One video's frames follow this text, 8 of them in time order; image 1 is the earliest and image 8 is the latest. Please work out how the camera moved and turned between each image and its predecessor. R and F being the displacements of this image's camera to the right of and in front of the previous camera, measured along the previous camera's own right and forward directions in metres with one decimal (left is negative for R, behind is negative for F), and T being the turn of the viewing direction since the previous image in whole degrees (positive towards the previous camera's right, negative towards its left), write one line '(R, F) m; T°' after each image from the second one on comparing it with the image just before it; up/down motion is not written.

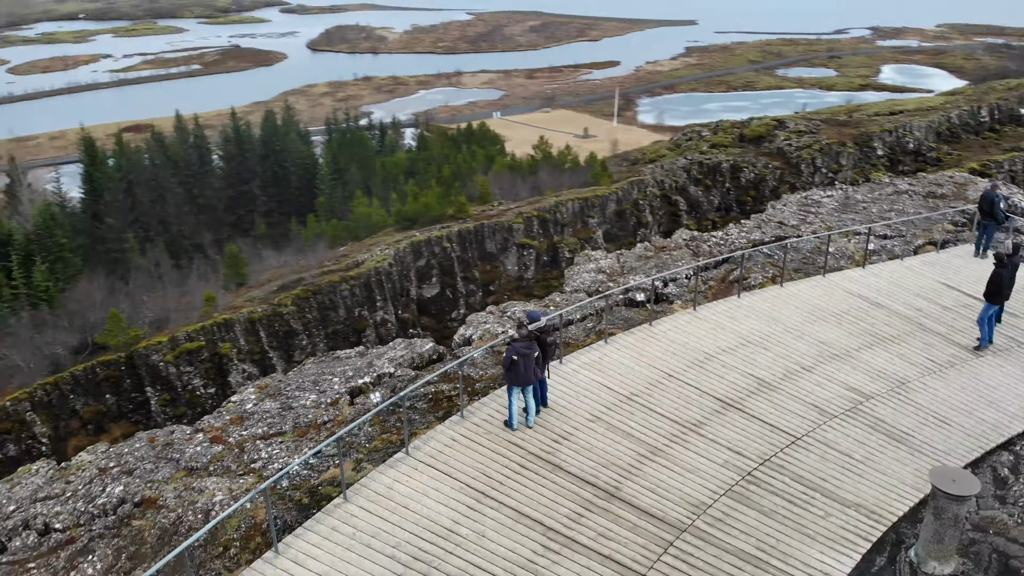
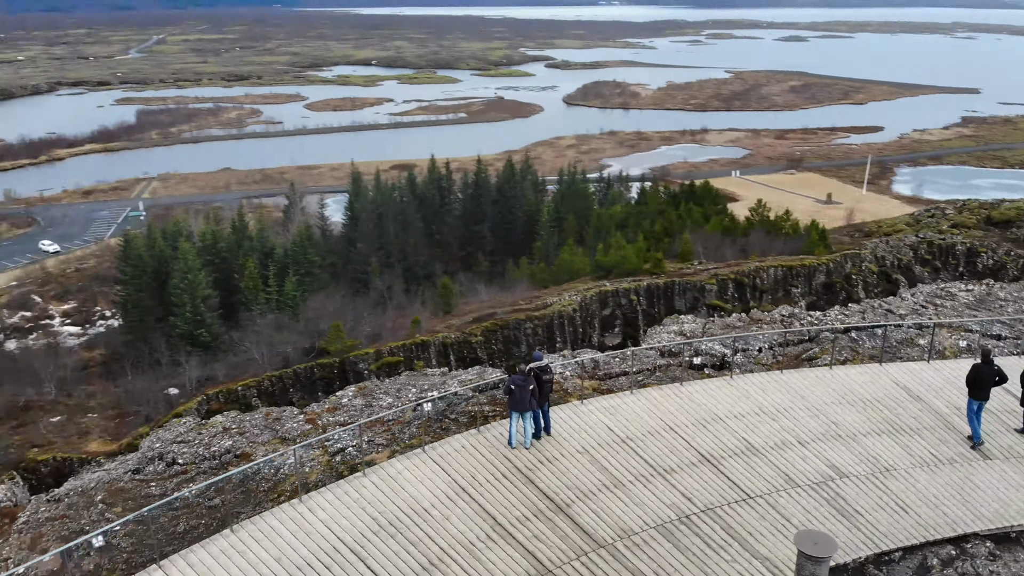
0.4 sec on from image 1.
(+2.2, -1.2) m; -16°
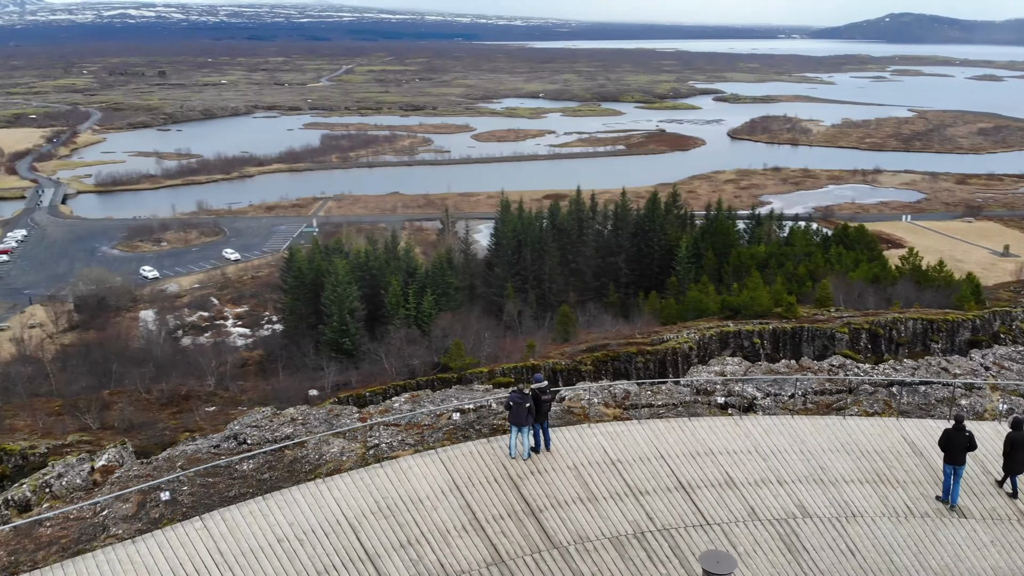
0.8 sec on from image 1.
(+1.6, -1.0) m; -11°
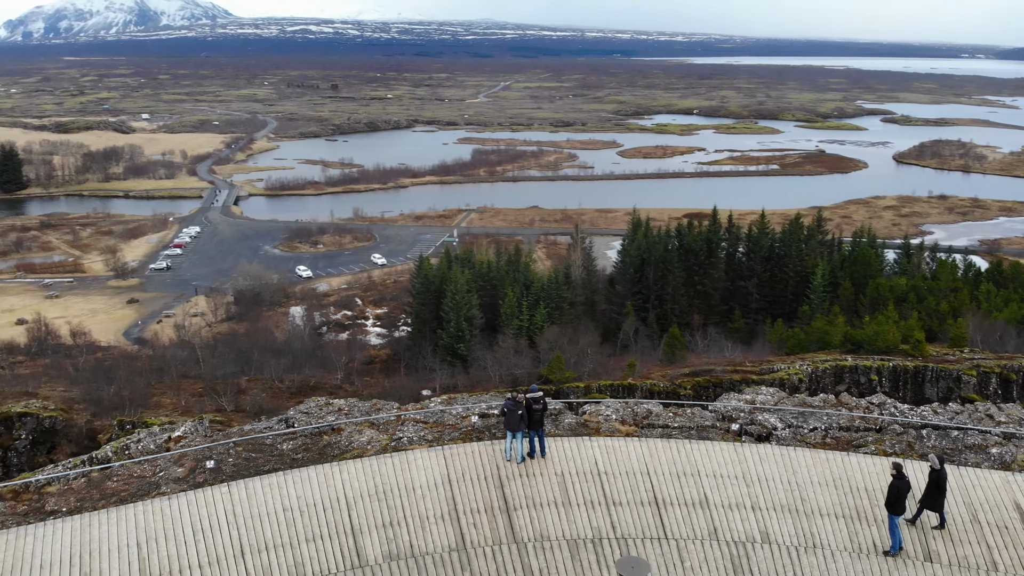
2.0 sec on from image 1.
(+1.7, -0.7) m; -10°
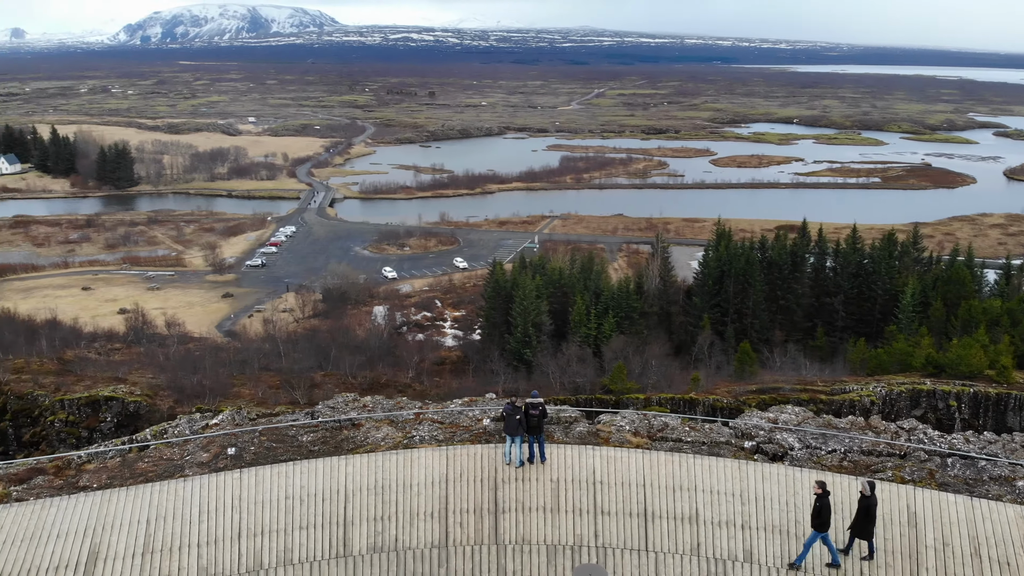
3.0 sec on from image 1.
(+1.0, -0.2) m; -6°
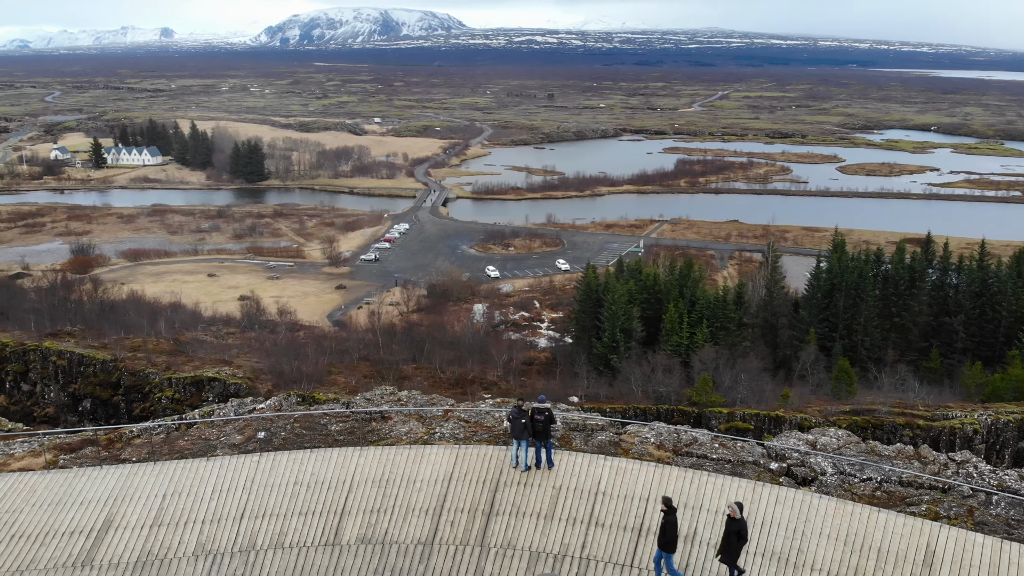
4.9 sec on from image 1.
(+1.2, +0.1) m; -8°
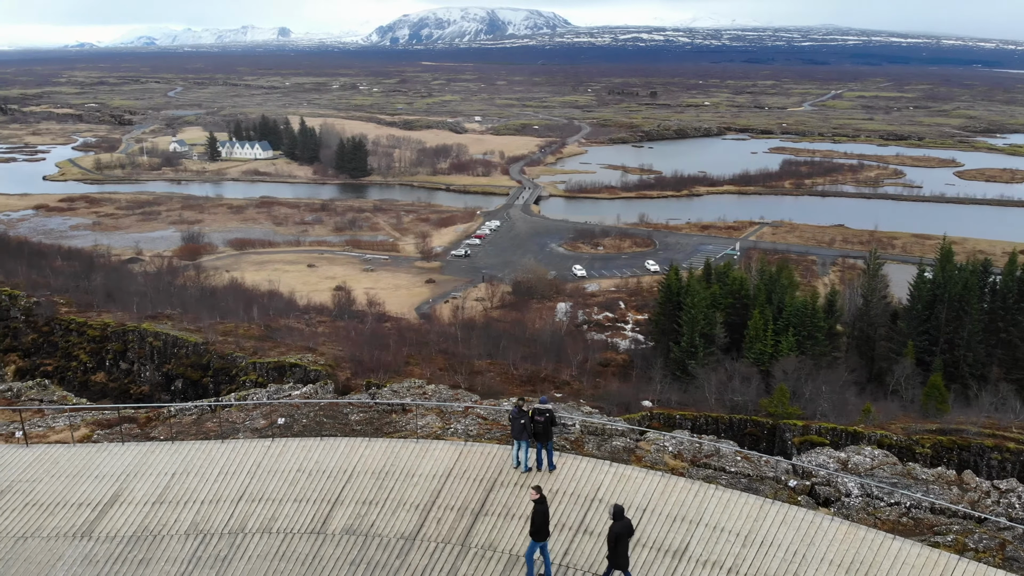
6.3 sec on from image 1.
(+1.1, +0.2) m; -7°
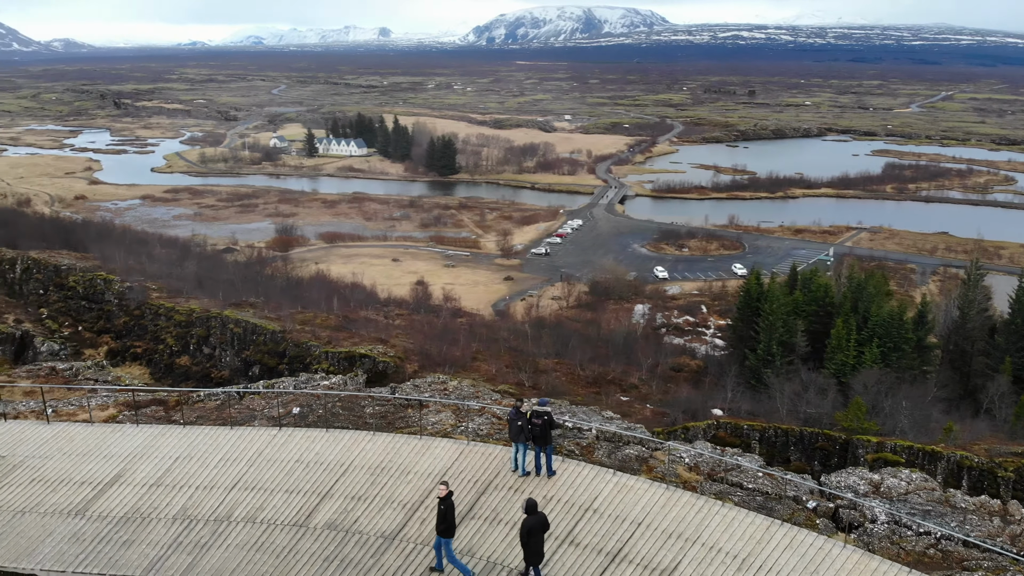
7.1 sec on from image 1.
(+1.0, +0.4) m; -6°
